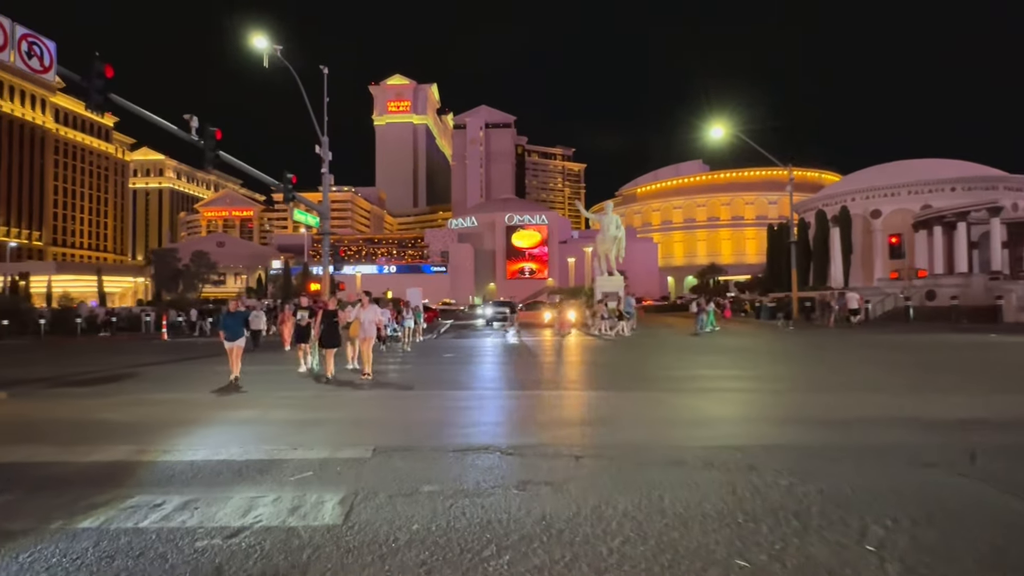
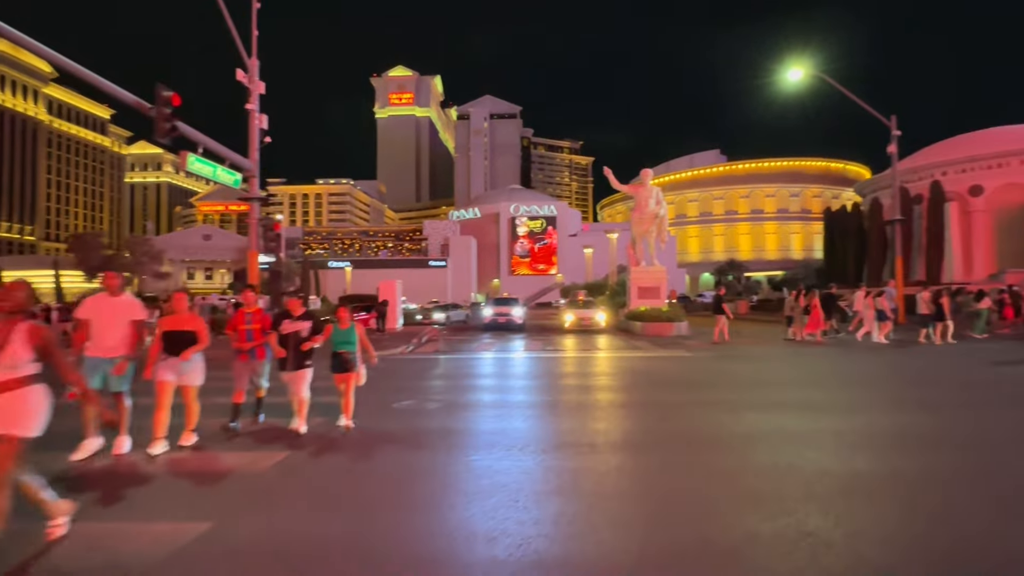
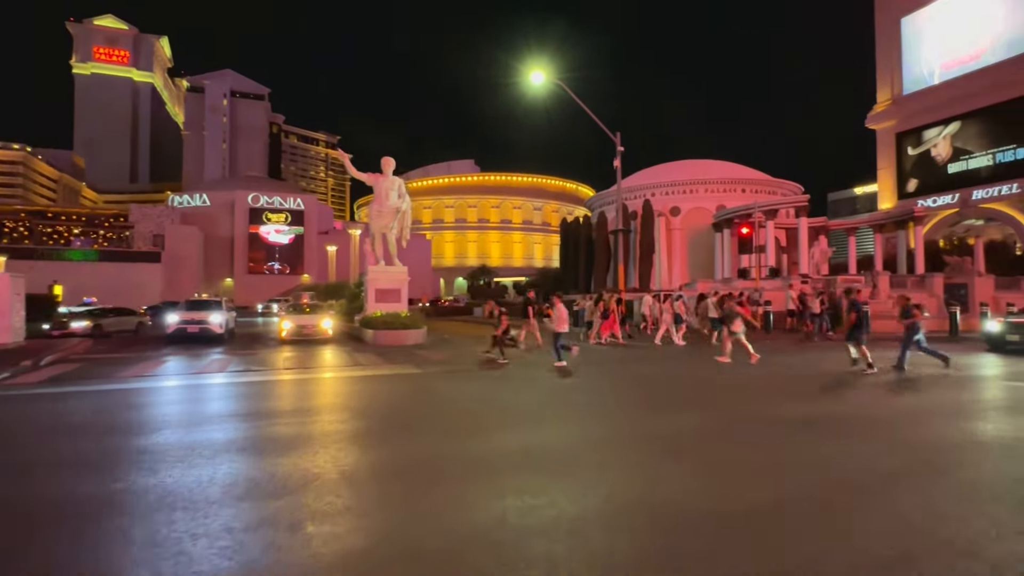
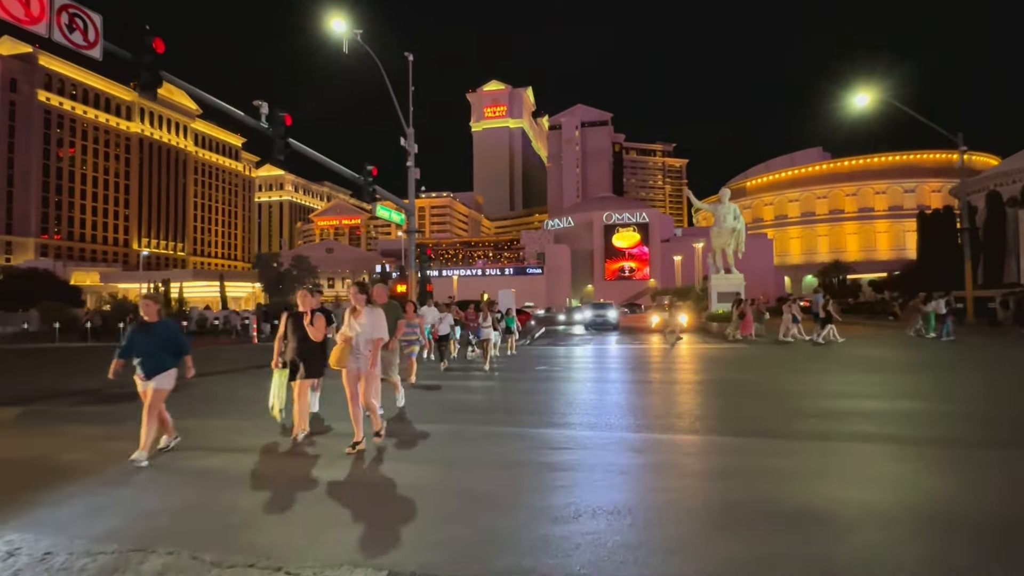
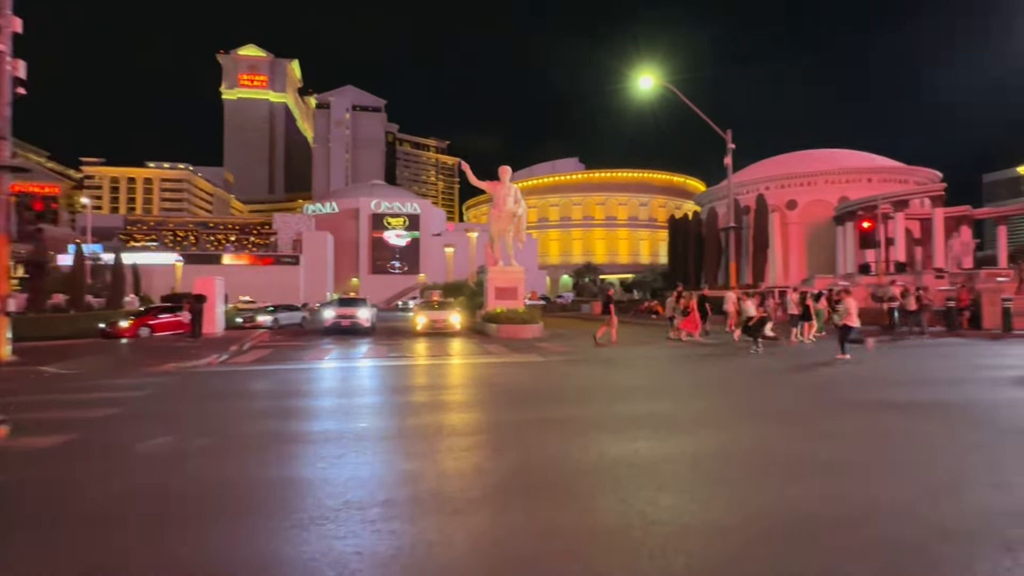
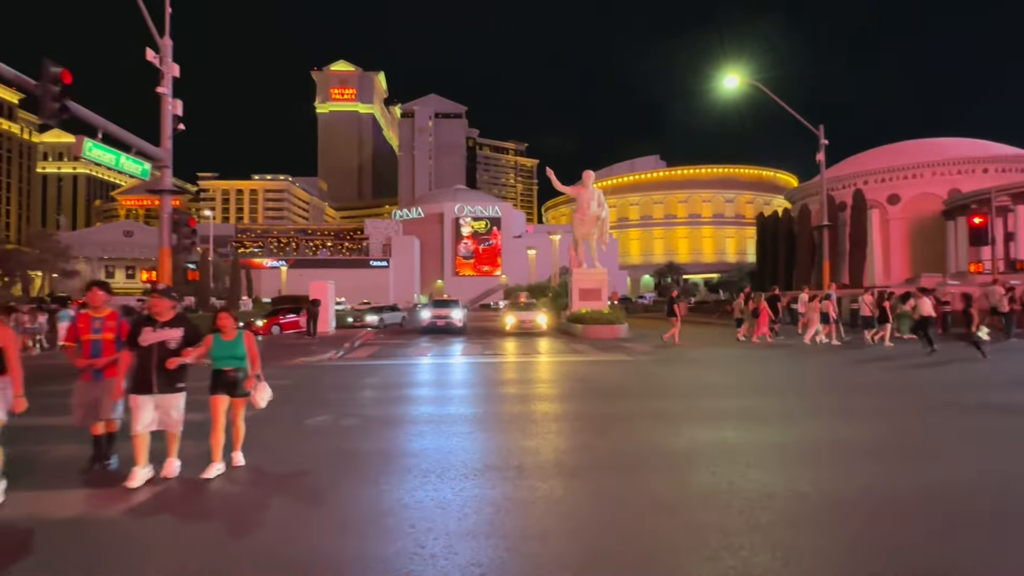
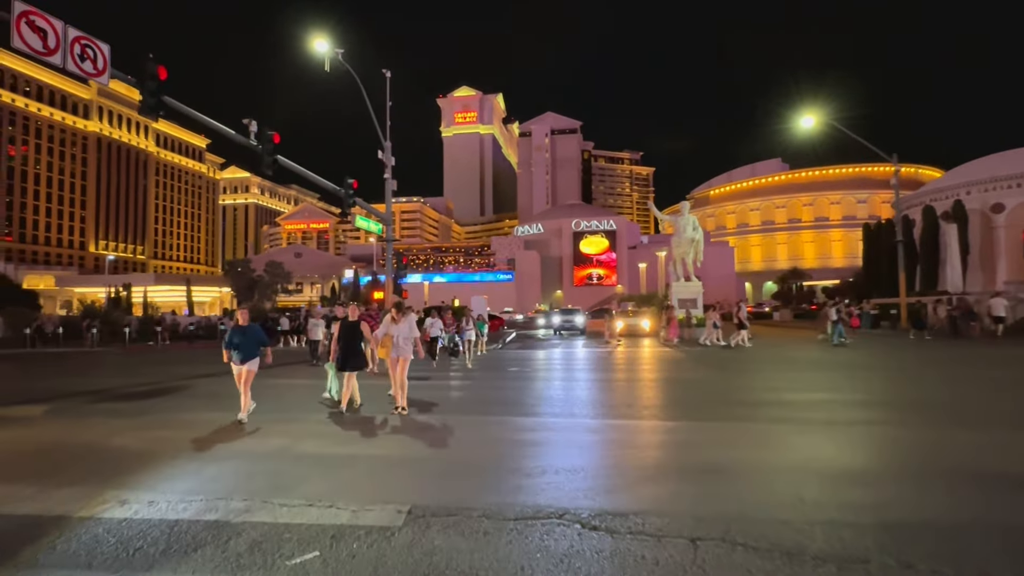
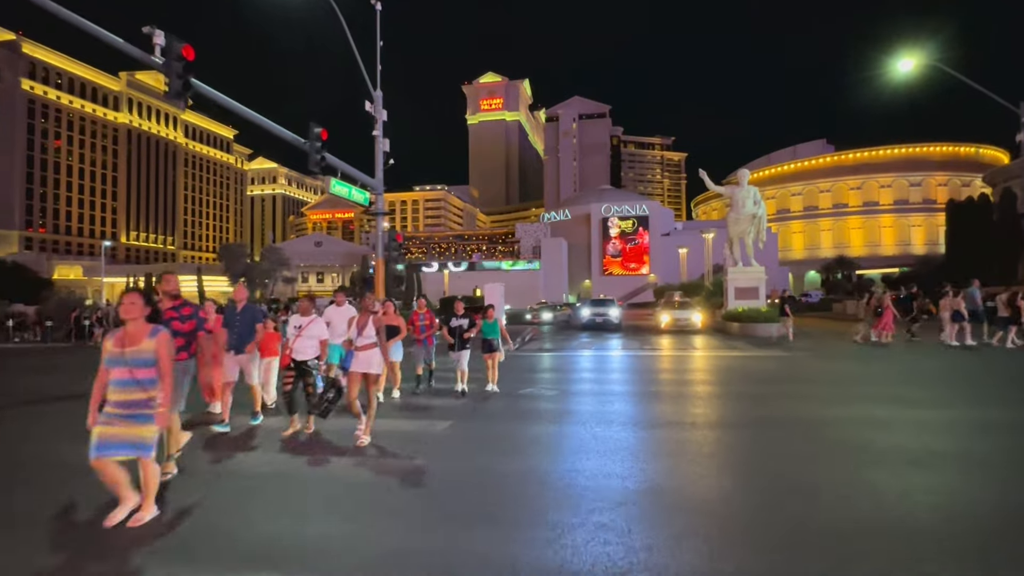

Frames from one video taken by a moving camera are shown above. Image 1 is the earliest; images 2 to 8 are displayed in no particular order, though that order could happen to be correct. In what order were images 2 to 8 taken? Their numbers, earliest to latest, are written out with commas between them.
7, 4, 8, 2, 6, 5, 3
